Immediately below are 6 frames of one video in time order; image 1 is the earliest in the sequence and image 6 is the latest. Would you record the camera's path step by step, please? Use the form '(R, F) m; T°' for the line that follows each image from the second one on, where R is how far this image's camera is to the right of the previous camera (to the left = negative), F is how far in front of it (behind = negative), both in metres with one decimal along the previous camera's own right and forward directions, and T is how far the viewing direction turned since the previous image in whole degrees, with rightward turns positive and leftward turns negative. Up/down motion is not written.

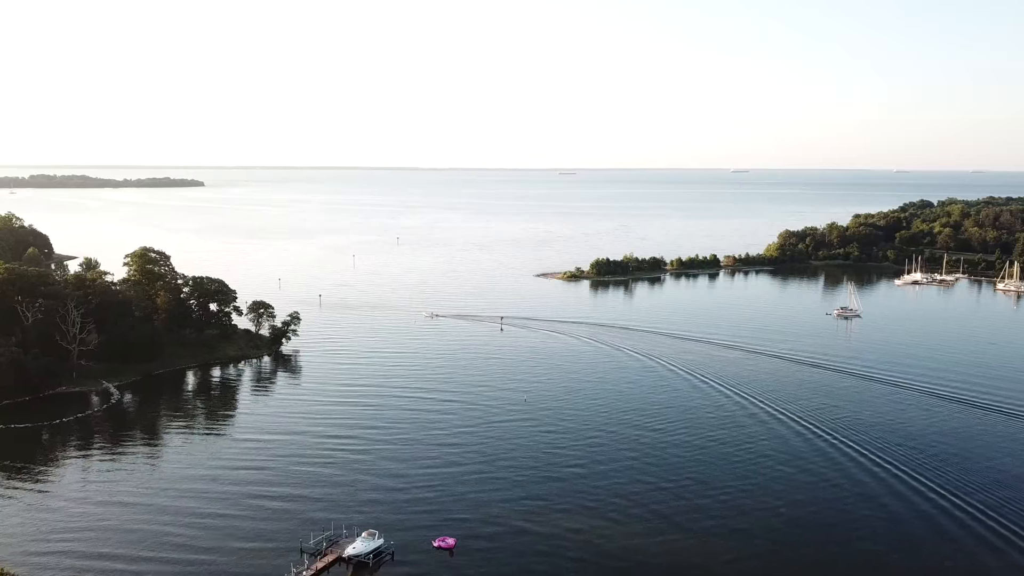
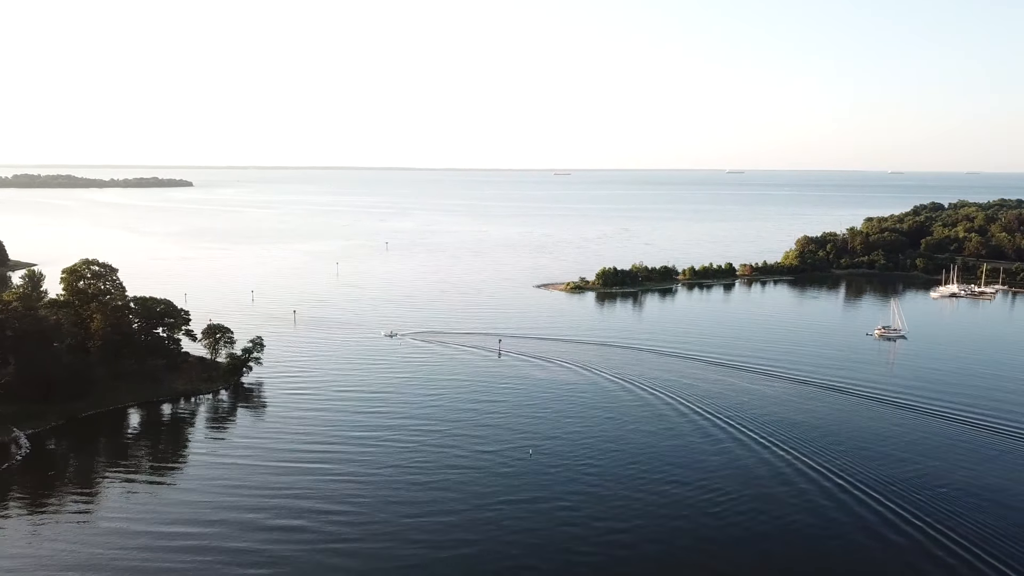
(-0.5, +8.6) m; 0°
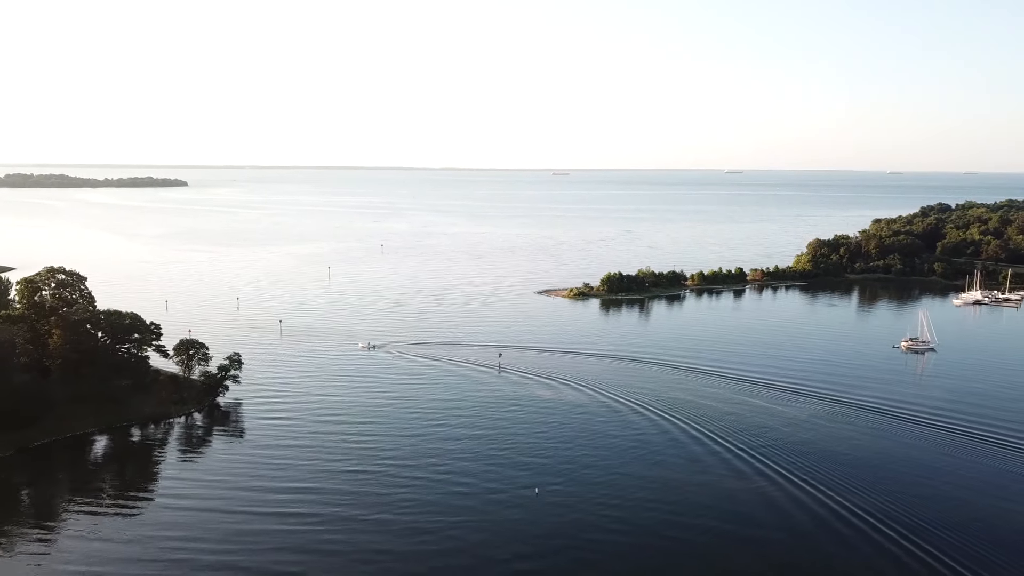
(-0.3, +4.4) m; 0°
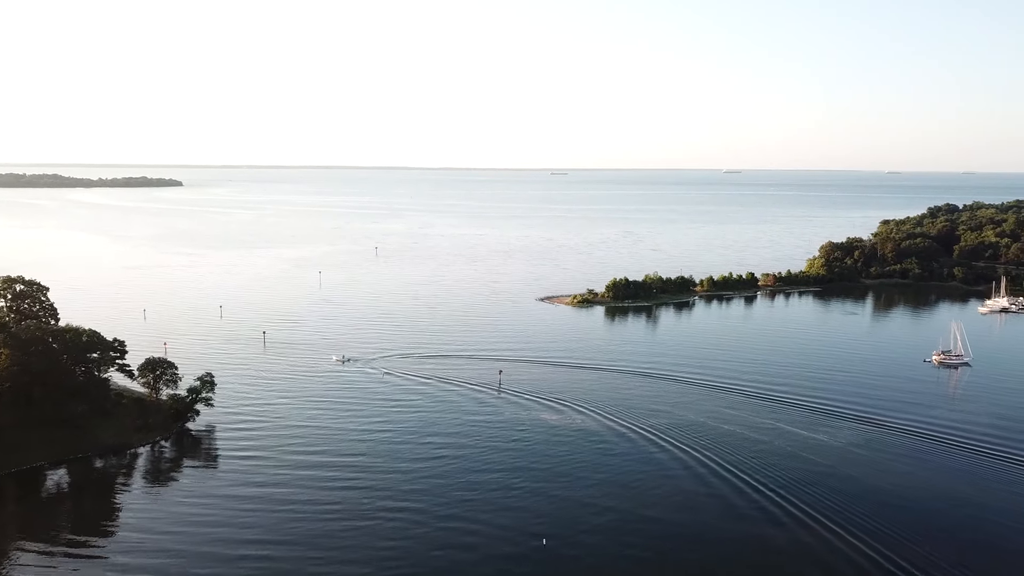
(-0.2, +4.4) m; 0°
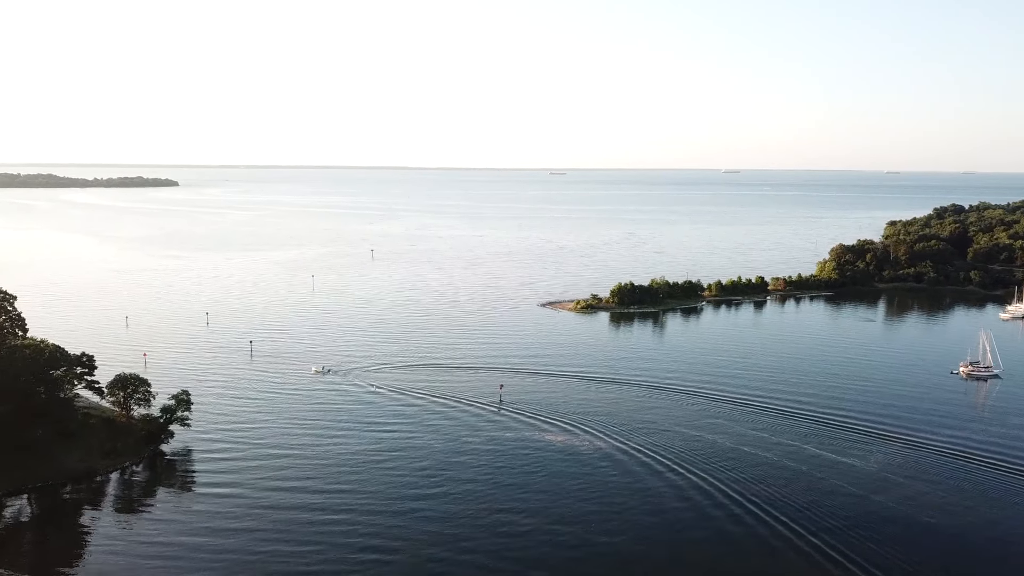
(-0.2, +3.3) m; 0°
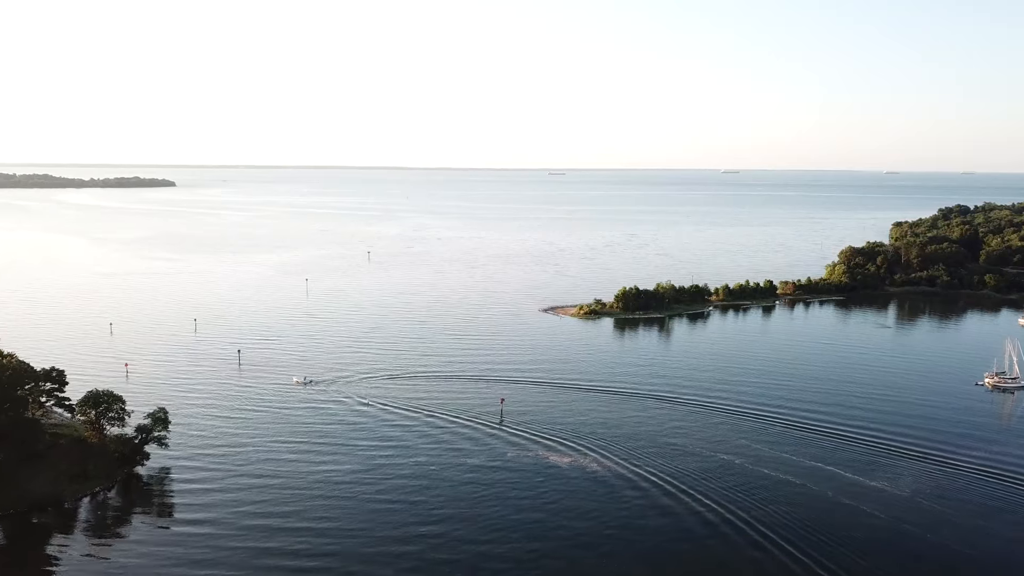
(-0.2, +2.7) m; 0°
